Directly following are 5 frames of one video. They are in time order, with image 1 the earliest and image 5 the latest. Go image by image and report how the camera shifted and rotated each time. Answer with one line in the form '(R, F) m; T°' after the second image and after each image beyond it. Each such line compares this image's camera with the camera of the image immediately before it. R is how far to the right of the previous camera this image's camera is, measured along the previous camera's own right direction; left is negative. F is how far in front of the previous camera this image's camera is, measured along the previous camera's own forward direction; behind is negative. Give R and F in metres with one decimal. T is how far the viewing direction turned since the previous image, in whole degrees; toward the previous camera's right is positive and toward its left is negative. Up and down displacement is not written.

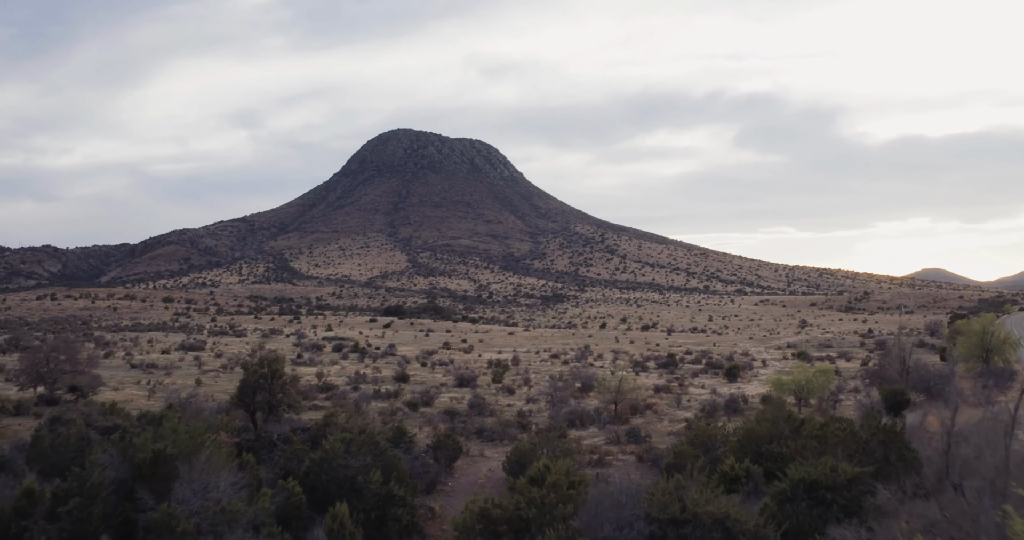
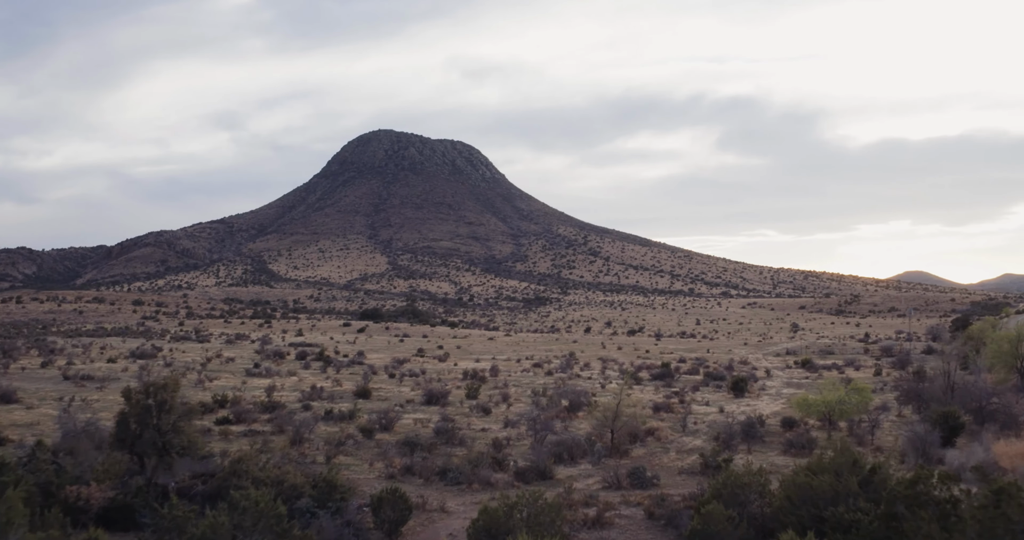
(+0.2, +3.9) m; +2°
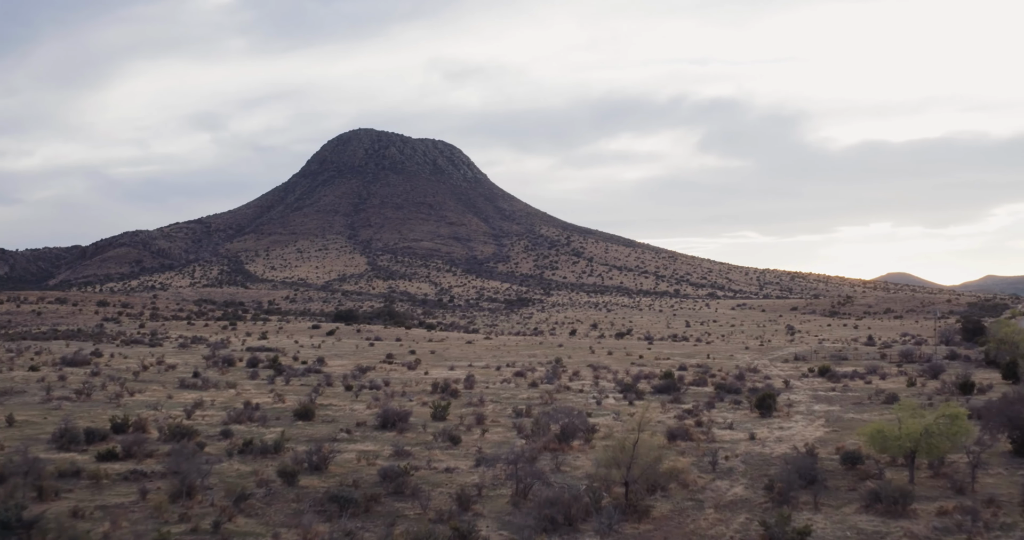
(+0.2, +5.1) m; +2°
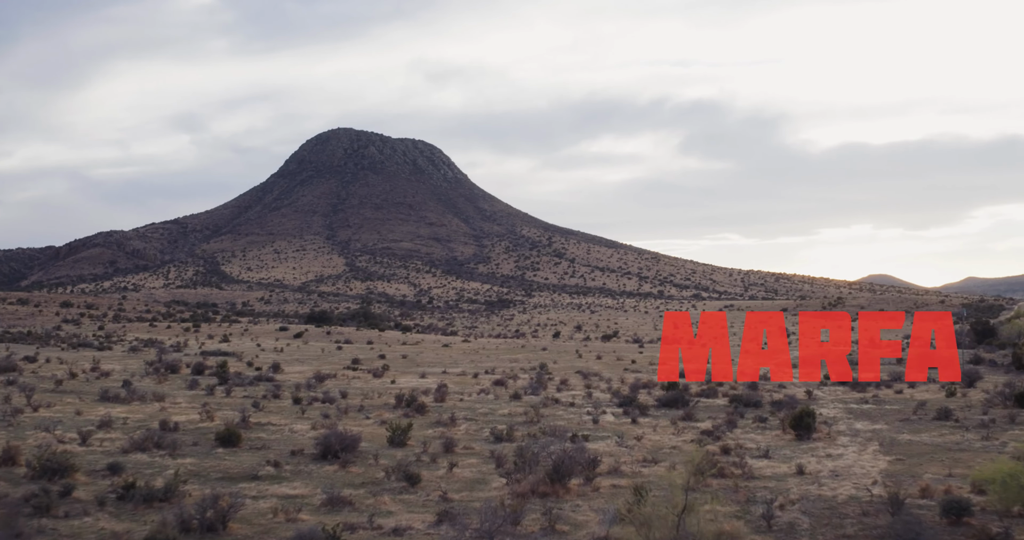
(+0.1, +4.4) m; +2°
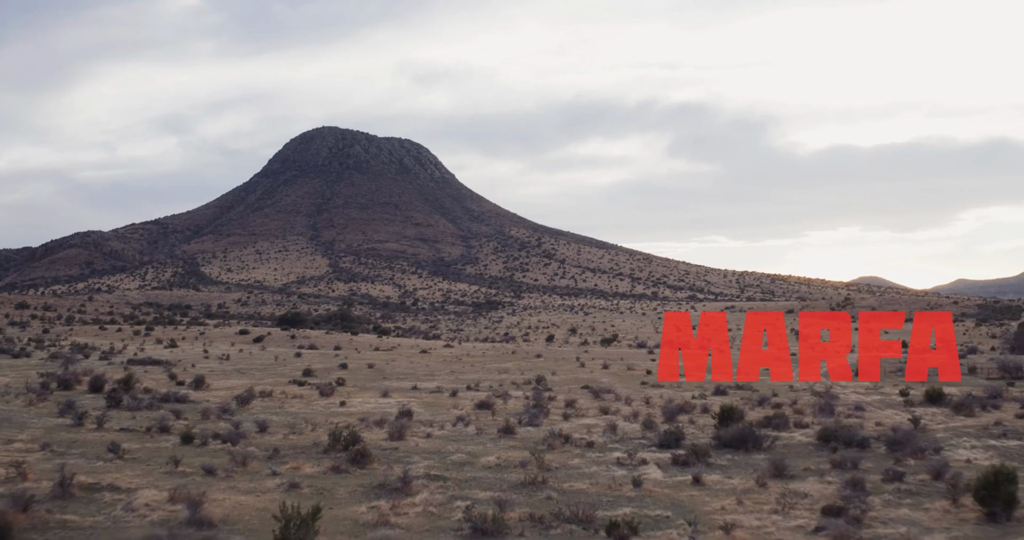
(-0.1, +7.7) m; +1°
